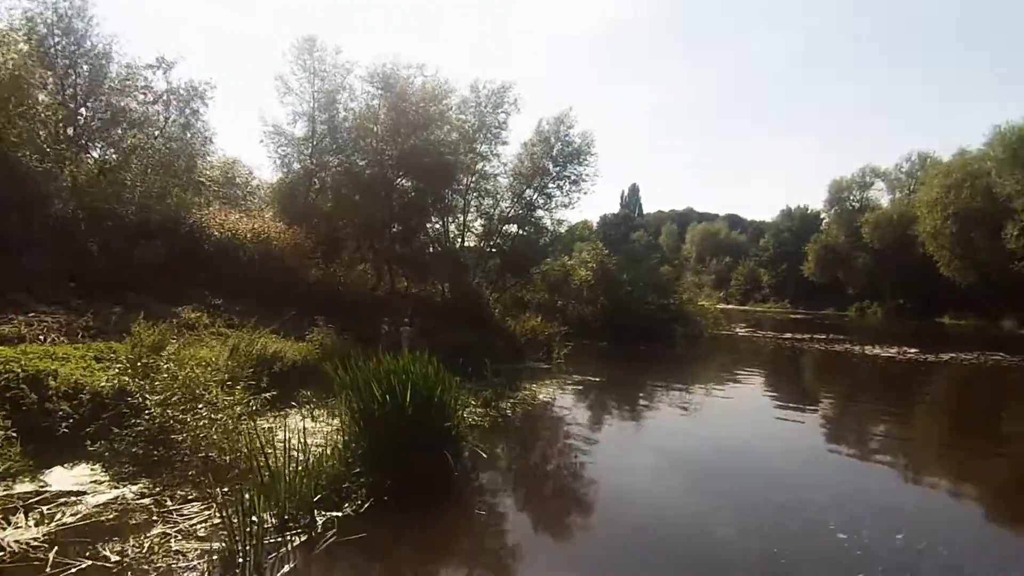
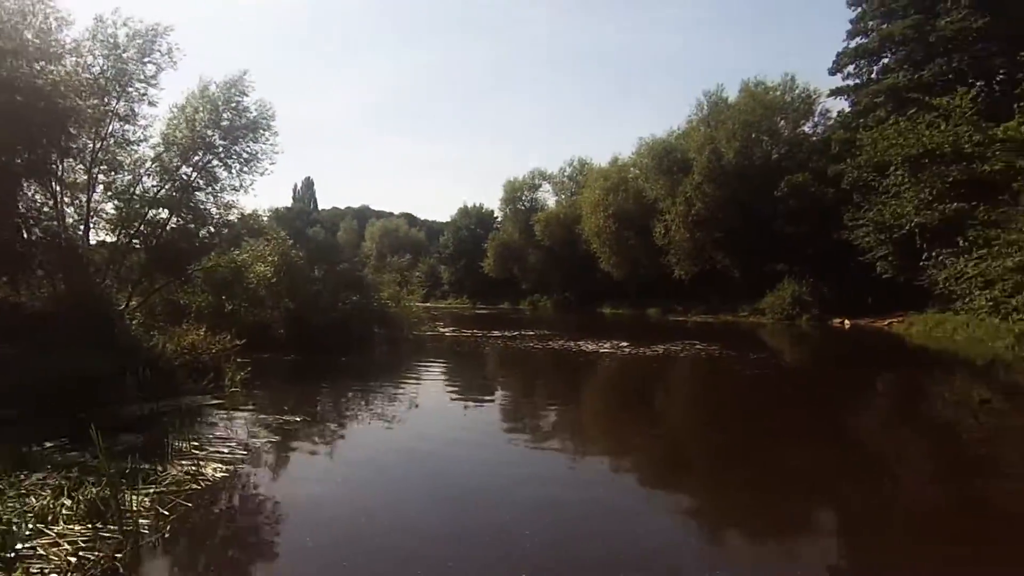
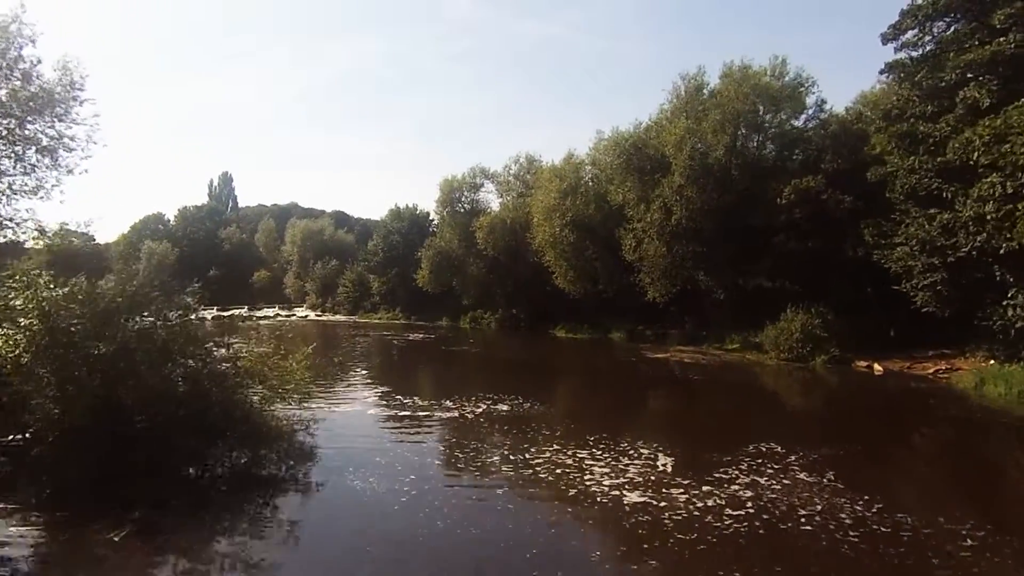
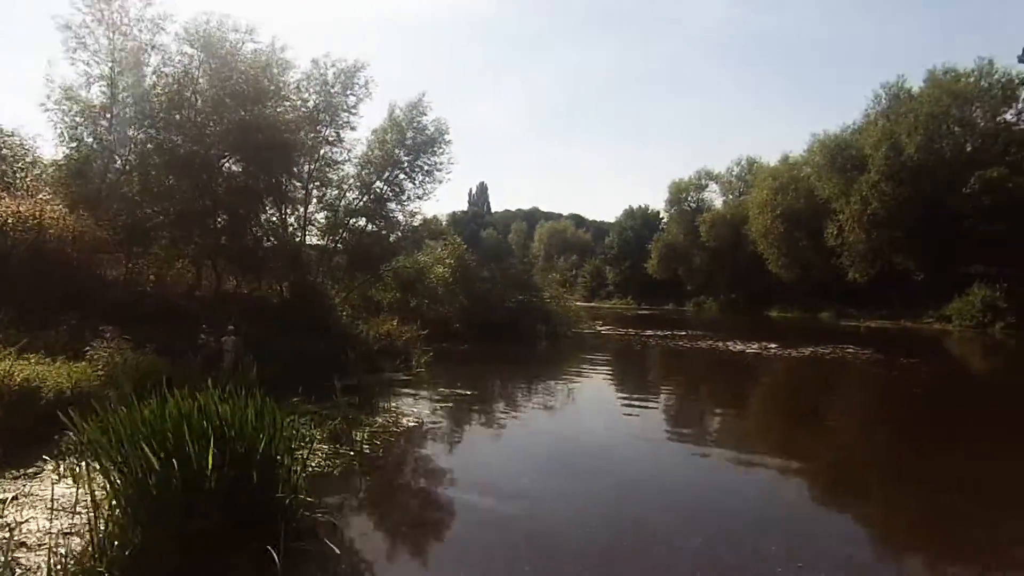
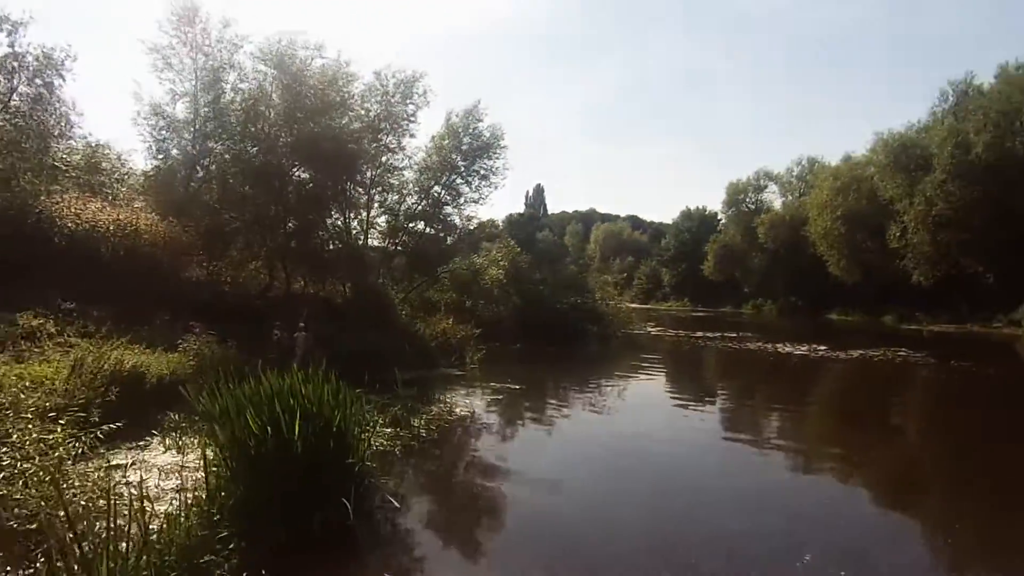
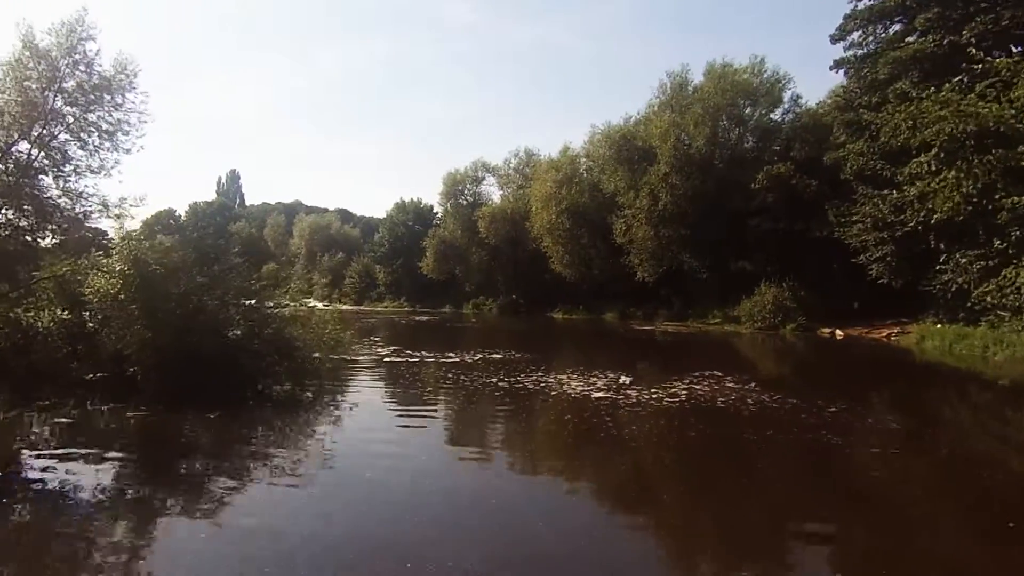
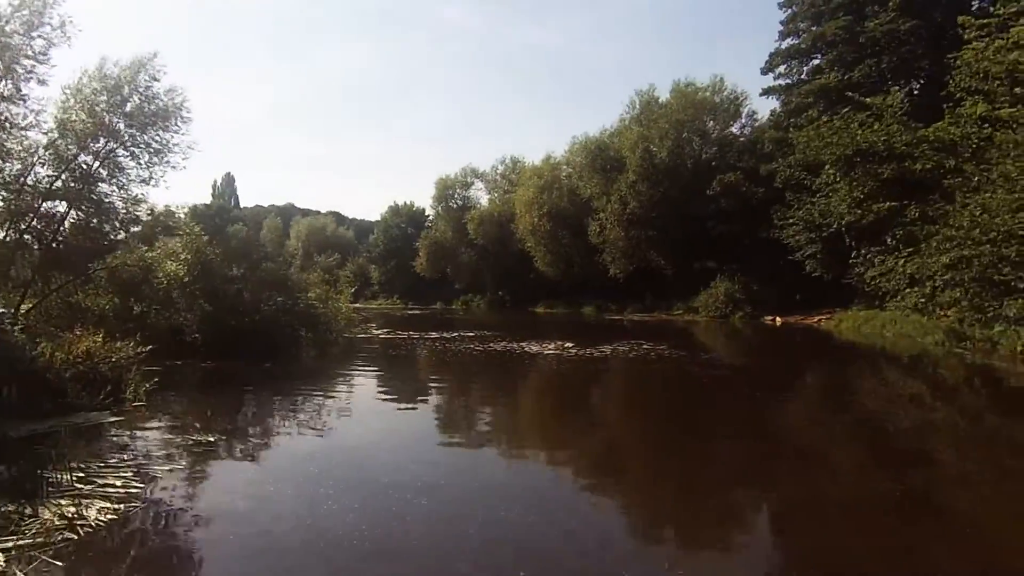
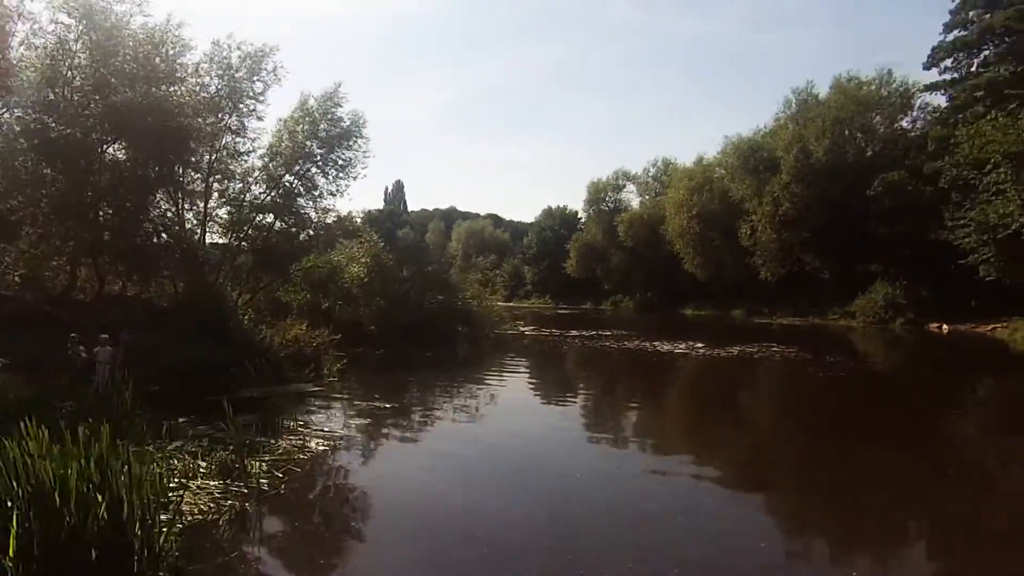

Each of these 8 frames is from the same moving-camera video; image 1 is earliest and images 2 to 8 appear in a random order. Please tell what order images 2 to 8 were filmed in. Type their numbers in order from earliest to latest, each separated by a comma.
5, 4, 8, 2, 7, 6, 3
